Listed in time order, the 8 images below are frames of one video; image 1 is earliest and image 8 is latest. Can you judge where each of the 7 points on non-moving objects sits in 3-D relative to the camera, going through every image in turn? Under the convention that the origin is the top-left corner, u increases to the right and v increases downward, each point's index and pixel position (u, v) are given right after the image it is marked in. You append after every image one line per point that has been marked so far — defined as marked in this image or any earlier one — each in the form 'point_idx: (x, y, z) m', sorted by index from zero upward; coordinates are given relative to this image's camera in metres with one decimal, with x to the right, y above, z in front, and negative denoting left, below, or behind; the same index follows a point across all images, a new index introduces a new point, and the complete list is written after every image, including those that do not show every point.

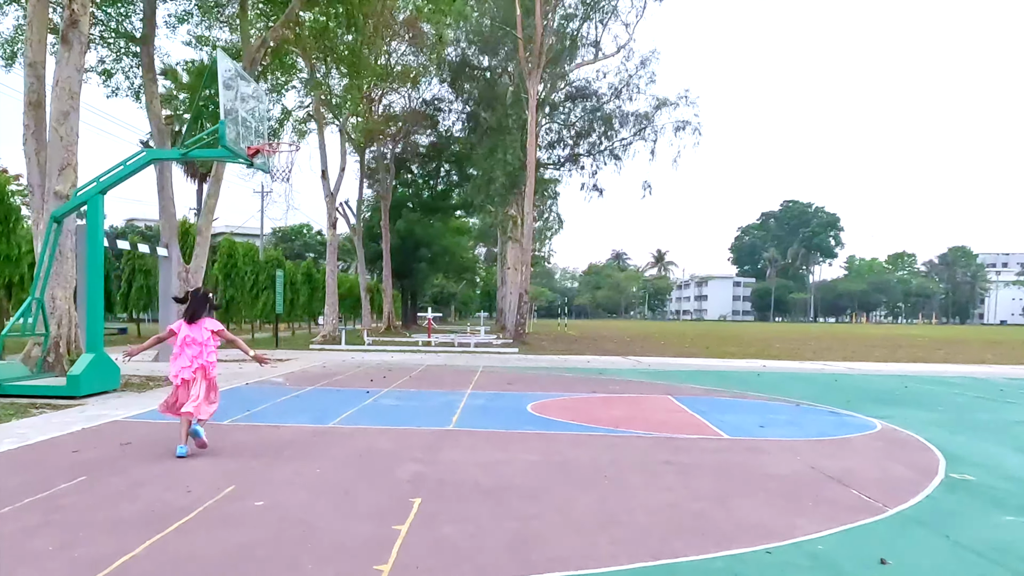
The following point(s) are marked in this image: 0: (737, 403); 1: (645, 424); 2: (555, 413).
0: (+2.9, -1.5, +9.3) m
1: (+1.5, -1.5, +7.9) m
2: (+0.5, -1.5, +8.5) m
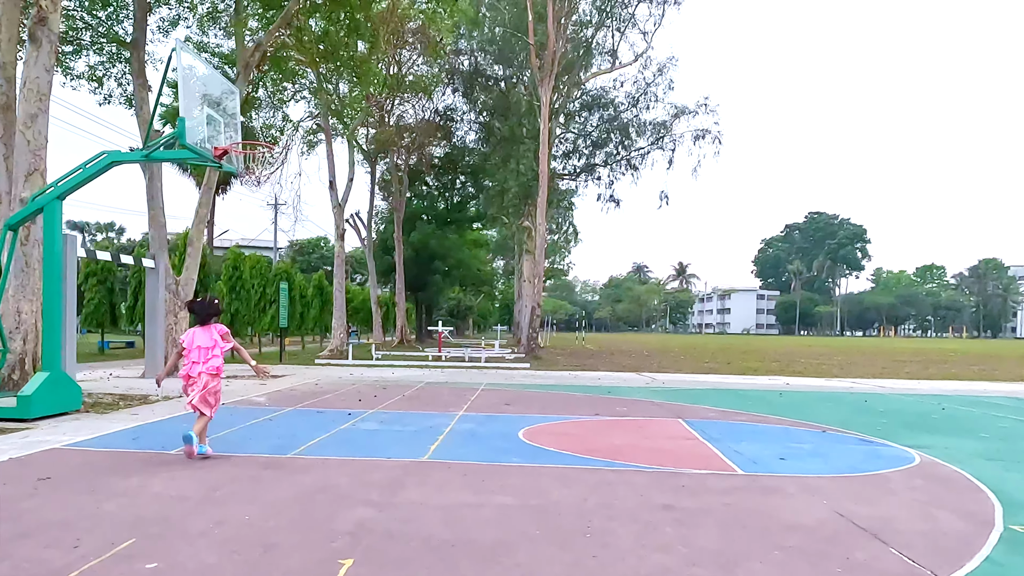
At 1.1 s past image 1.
0: (+2.8, -1.6, +8.3) m
1: (+1.3, -1.6, +7.0) m
2: (+0.4, -1.6, +7.6) m
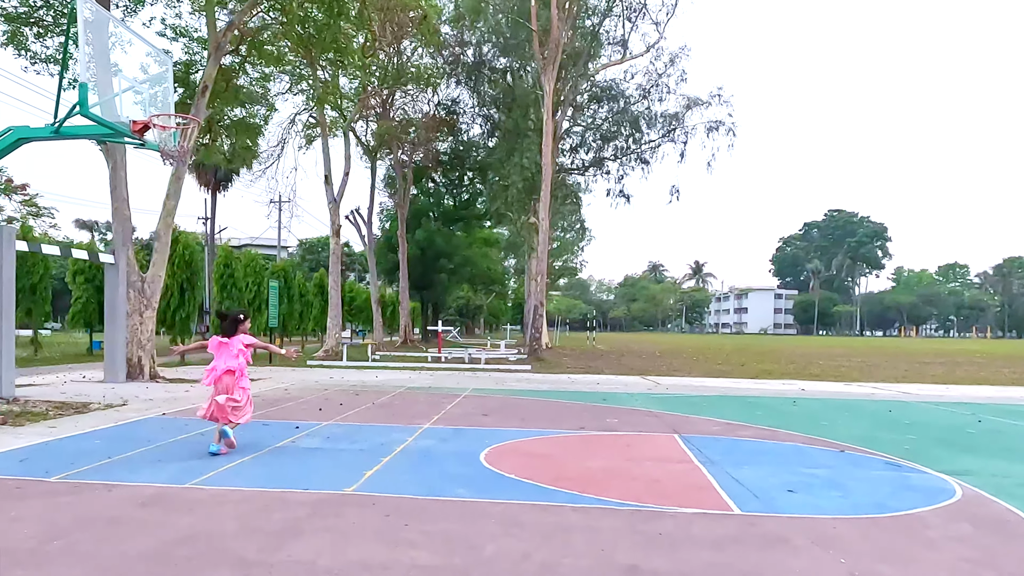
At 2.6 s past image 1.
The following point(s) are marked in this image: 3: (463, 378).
0: (+2.4, -1.6, +7.1) m
1: (+0.9, -1.5, +5.7) m
2: (0.0, -1.5, +6.4) m
3: (-1.1, -2.2, +17.3) m
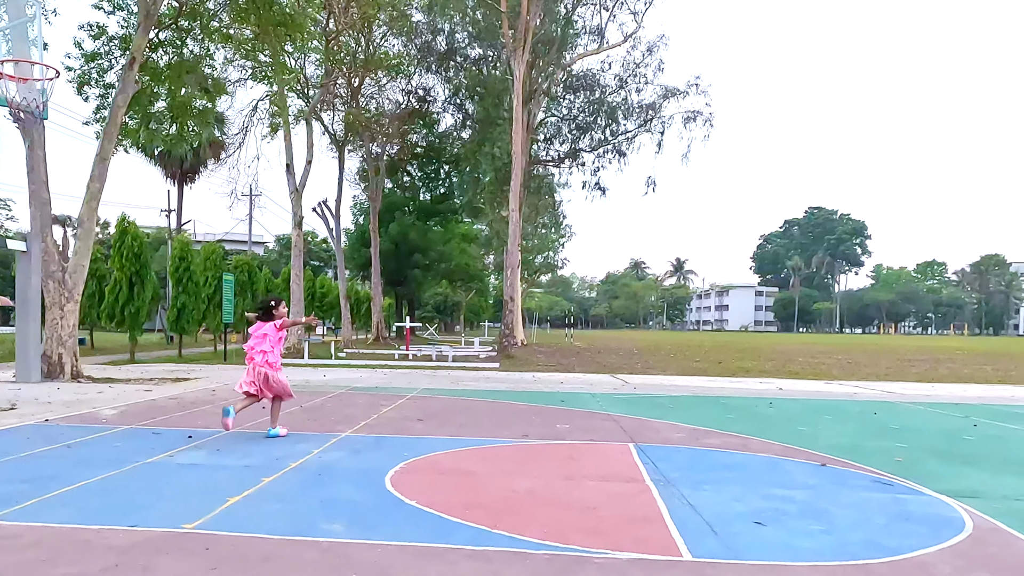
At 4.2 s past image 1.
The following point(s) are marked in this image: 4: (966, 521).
0: (+1.7, -1.4, +5.9) m
1: (+0.3, -1.4, +4.6) m
2: (-0.7, -1.4, +5.2) m
3: (-2.1, -2.0, +16.1) m
4: (+2.7, -1.4, +4.3) m
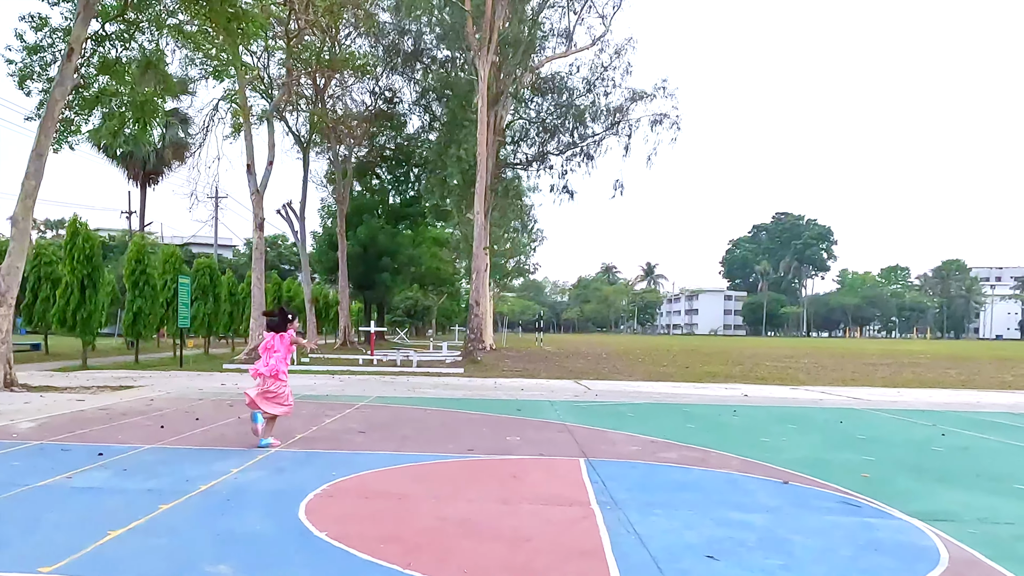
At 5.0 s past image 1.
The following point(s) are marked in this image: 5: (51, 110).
0: (+1.2, -1.4, +5.5) m
1: (-0.2, -1.4, +4.0) m
2: (-1.1, -1.4, +4.6) m
3: (-2.9, -2.1, +15.5) m
4: (+2.3, -1.4, +3.9) m
5: (-9.6, +3.7, +14.9) m
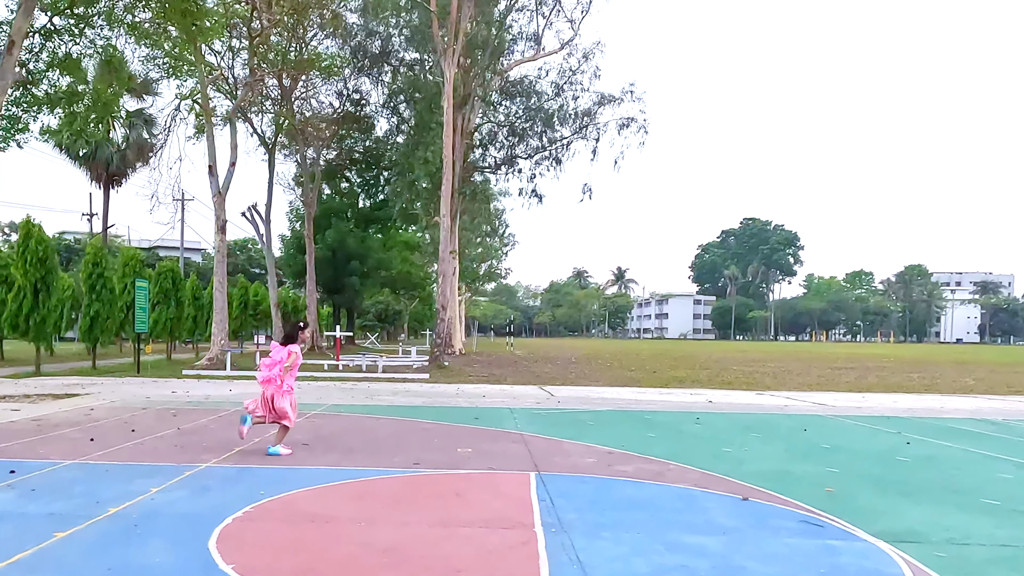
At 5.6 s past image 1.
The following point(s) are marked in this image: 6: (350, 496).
0: (+0.8, -1.5, +5.1) m
1: (-0.5, -1.4, +3.7) m
2: (-1.5, -1.4, +4.2) m
3: (-3.7, -2.2, +14.9) m
4: (+1.9, -1.4, +3.6) m
5: (-10.3, +3.6, +14.2) m
6: (-1.1, -1.5, +5.1) m
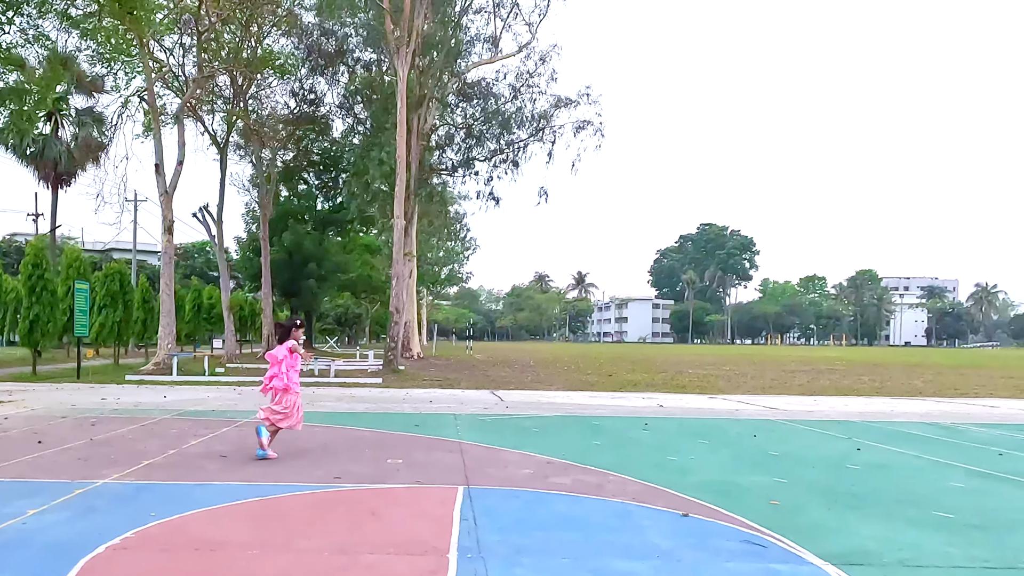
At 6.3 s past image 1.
0: (+0.3, -1.5, +4.7) m
1: (-0.9, -1.4, +3.2) m
2: (-2.0, -1.4, +3.7) m
3: (-4.7, -2.2, +14.3) m
4: (+1.5, -1.4, +3.2) m
5: (-11.3, +3.6, +13.2) m
6: (-1.6, -1.4, +4.5) m
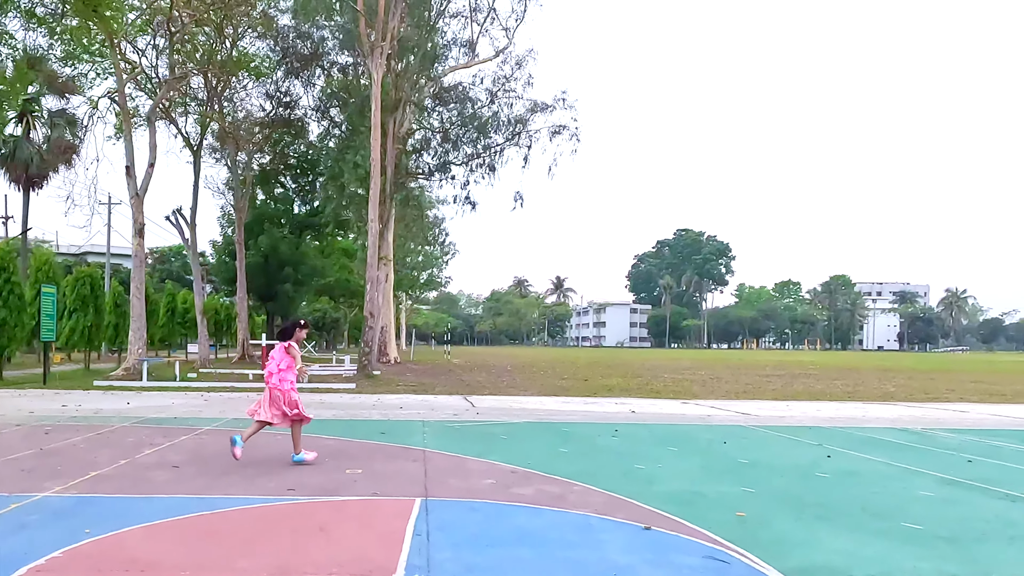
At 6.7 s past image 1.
0: (+0.1, -1.5, +4.5) m
1: (-1.2, -1.4, +3.0) m
2: (-2.2, -1.4, +3.4) m
3: (-5.3, -2.3, +13.9) m
4: (+1.3, -1.4, +3.1) m
5: (-11.8, +3.6, +12.7) m
6: (-1.9, -1.5, +4.3) m
